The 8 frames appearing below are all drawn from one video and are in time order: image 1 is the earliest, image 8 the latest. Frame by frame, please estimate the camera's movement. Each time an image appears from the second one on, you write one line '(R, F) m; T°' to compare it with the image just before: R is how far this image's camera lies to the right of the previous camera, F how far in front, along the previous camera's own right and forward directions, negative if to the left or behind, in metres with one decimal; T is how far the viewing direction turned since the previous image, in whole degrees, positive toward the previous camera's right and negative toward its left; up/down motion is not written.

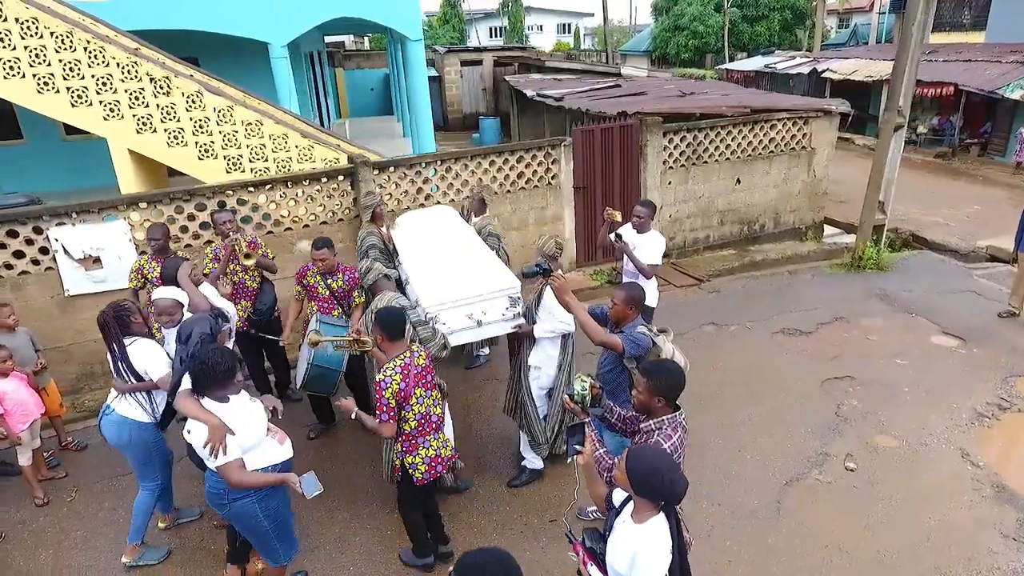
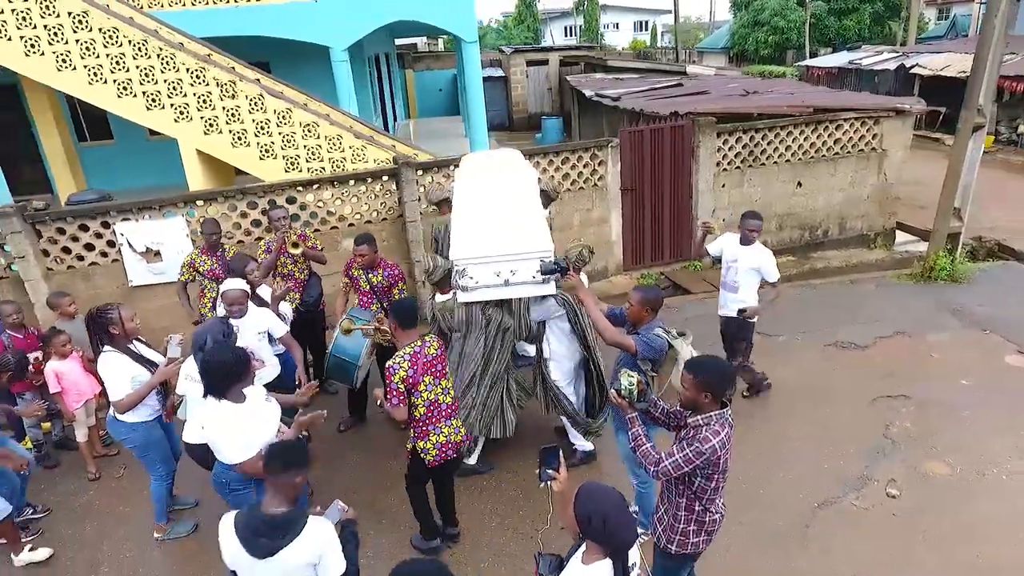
(+0.3, 0.0) m; -7°
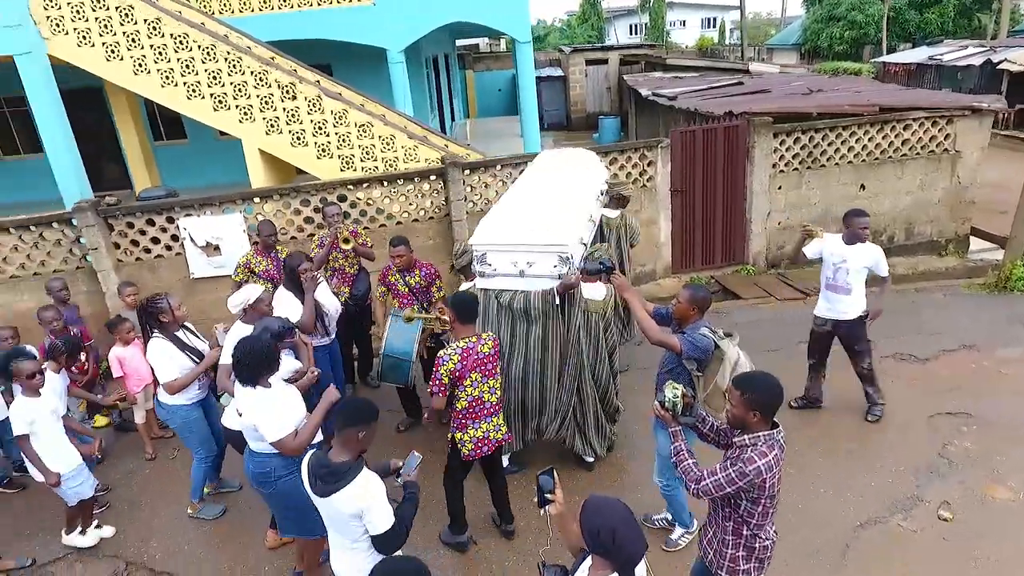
(+0.2, 0.0) m; -5°
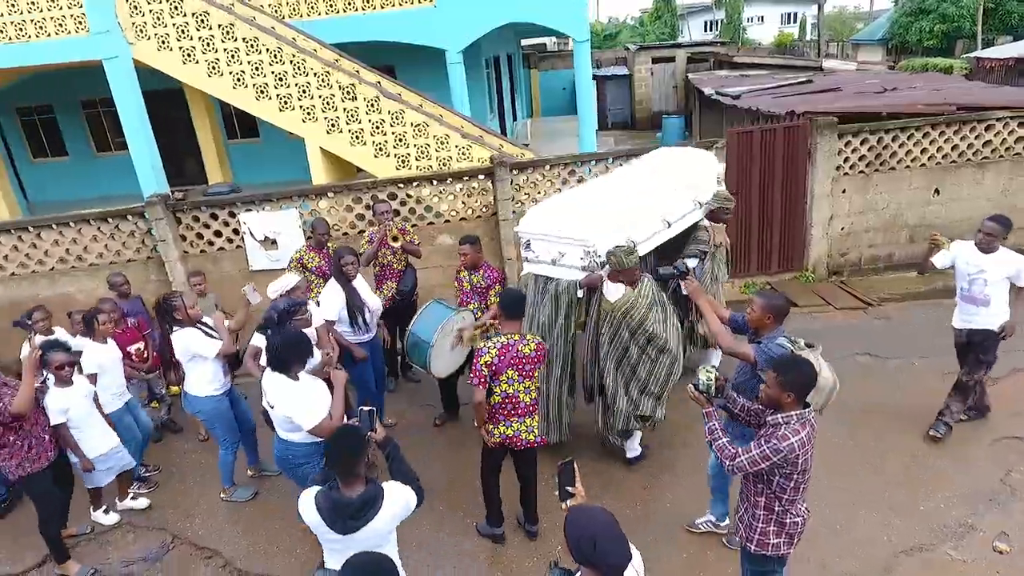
(+0.2, 0.0) m; -6°
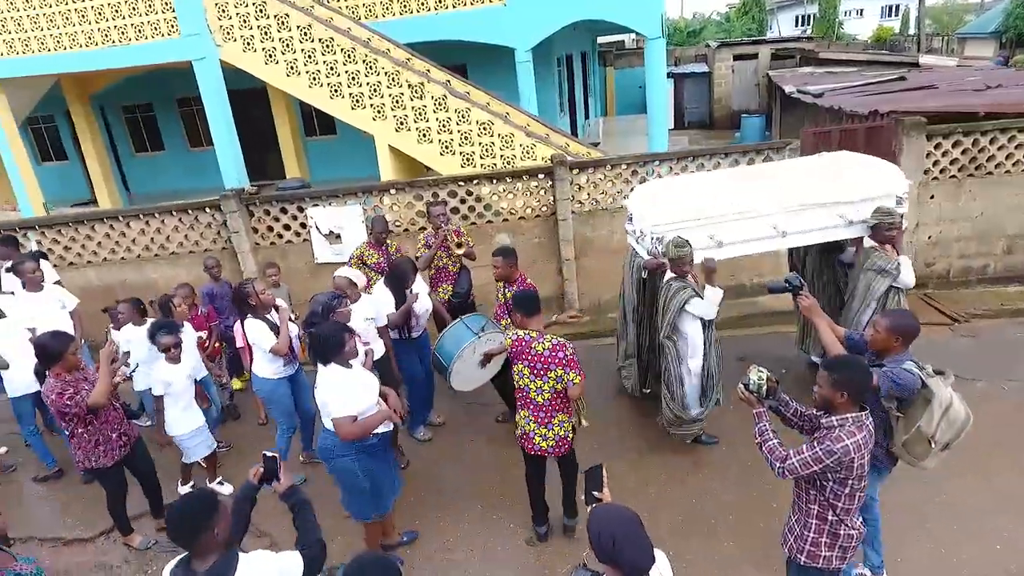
(+0.2, 0.0) m; -7°
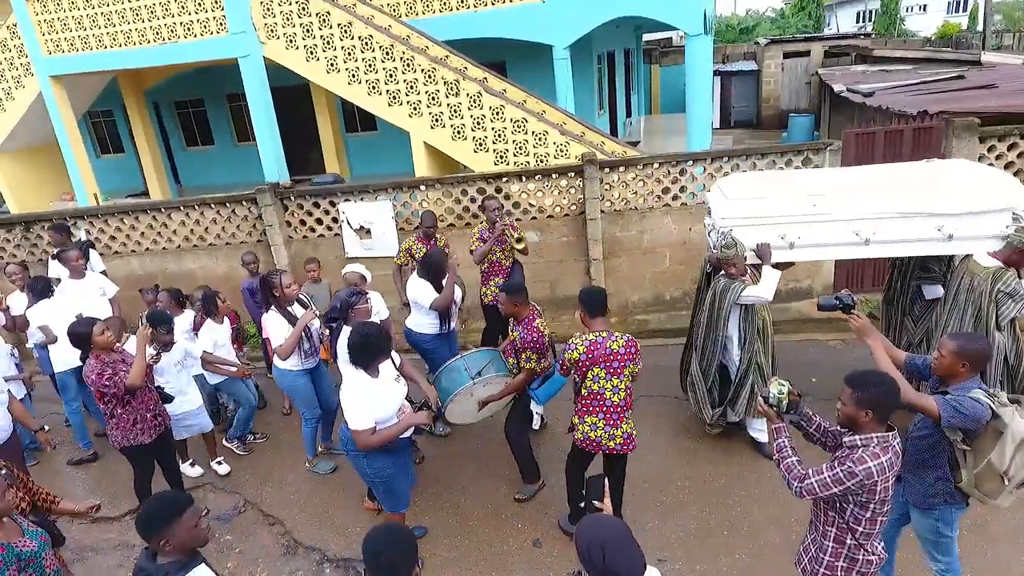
(+0.2, 0.0) m; -4°
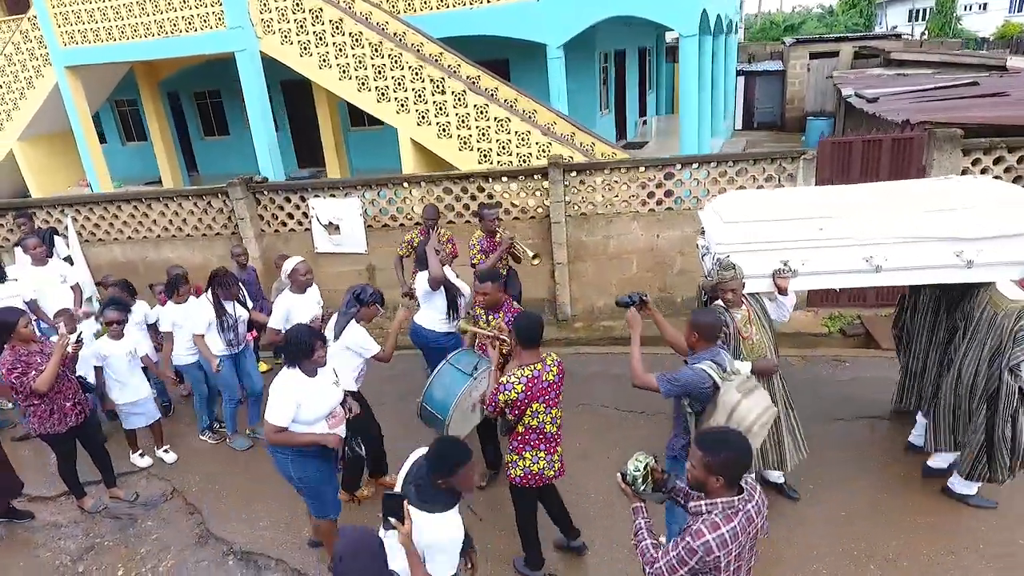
(+0.8, 0.0) m; -4°
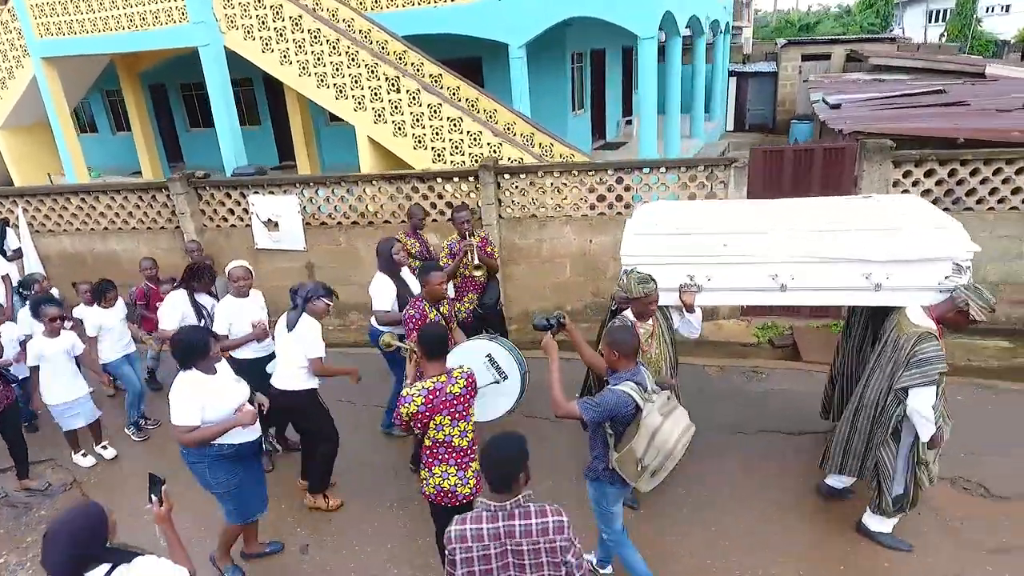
(+0.9, 0.0) m; -1°
